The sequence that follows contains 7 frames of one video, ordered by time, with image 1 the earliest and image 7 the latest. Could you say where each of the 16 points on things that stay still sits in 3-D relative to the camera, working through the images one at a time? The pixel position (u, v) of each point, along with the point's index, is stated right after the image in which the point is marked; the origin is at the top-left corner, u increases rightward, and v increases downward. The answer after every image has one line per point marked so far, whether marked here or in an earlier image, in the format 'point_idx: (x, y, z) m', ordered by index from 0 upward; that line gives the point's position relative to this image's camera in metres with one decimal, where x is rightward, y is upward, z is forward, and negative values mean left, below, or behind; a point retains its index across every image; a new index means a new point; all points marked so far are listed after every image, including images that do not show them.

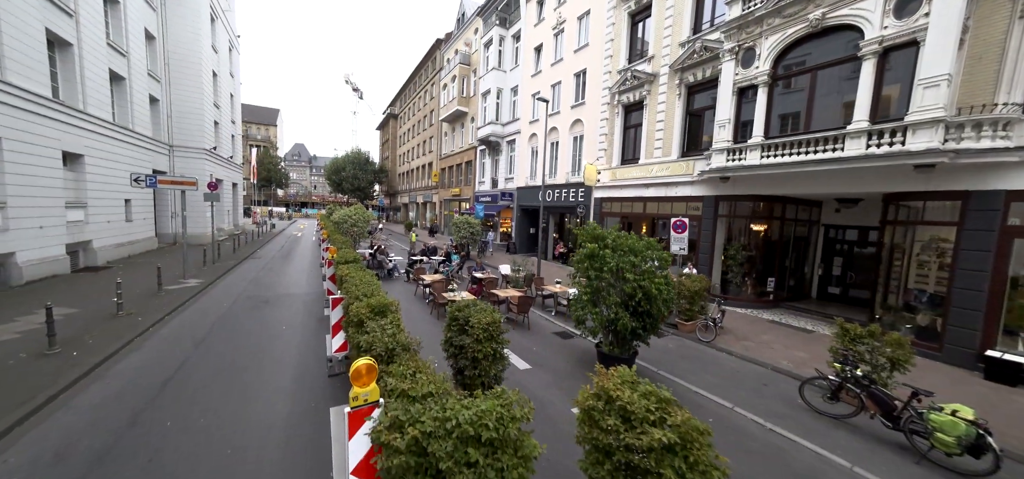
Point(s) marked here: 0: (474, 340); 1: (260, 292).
0: (-0.5, -1.3, +4.6) m
1: (-8.4, -1.8, +11.7) m
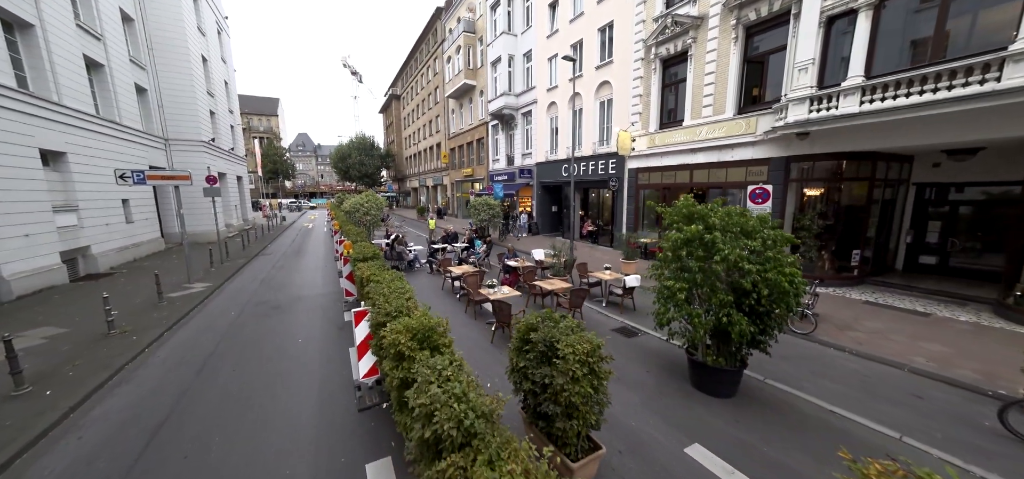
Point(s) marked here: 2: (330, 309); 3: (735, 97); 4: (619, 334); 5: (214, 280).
0: (+0.5, -1.3, +3.2) m
1: (-7.2, -1.7, +10.5) m
2: (-4.8, -1.9, +9.2) m
3: (+7.4, +4.8, +11.8) m
4: (+2.3, -2.0, +7.6) m
5: (-9.9, -1.4, +11.6) m
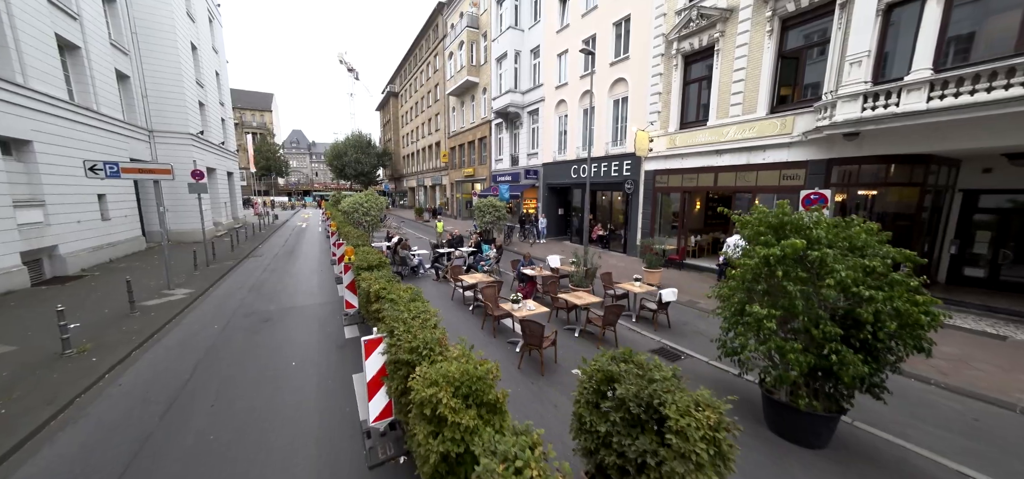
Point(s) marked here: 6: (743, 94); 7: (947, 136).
0: (+1.1, -1.4, +2.2) m
1: (-6.7, -1.8, +9.4) m
2: (-4.3, -2.0, +8.2) m
3: (+7.9, +4.5, +10.9) m
4: (+2.8, -2.2, +6.7) m
5: (-9.4, -1.4, +10.5) m
6: (+7.6, +4.8, +11.5) m
7: (+9.8, +2.3, +7.9) m
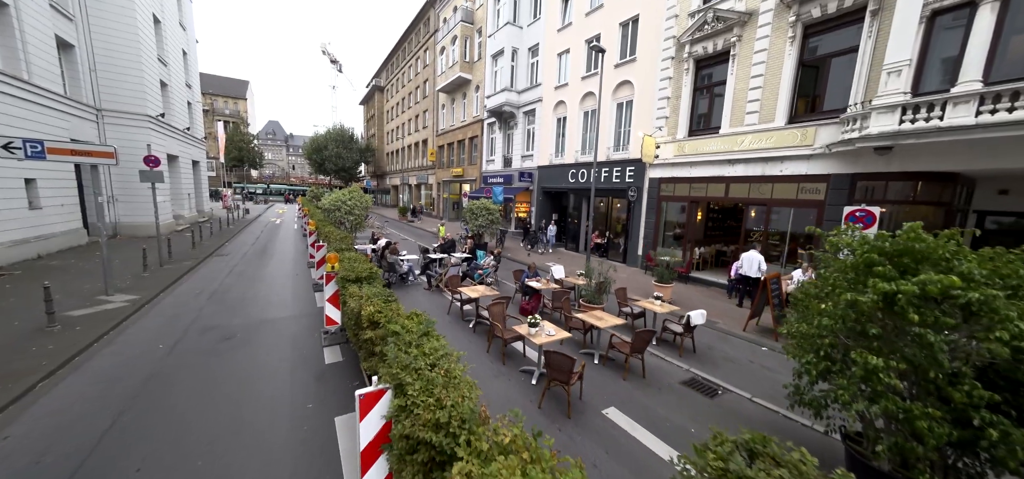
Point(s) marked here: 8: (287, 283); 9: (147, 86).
0: (+1.6, -1.6, +1.3) m
1: (-6.6, -1.8, +8.0) m
2: (-4.1, -2.0, +6.9) m
3: (+8.1, +4.0, +10.4) m
4: (+3.0, -2.5, +5.8) m
5: (-9.3, -1.3, +9.0) m
6: (+7.8, +4.3, +11.0) m
7: (+10.1, +1.8, +7.5) m
8: (-7.0, -1.4, +11.0) m
9: (-18.1, +7.6, +17.4) m
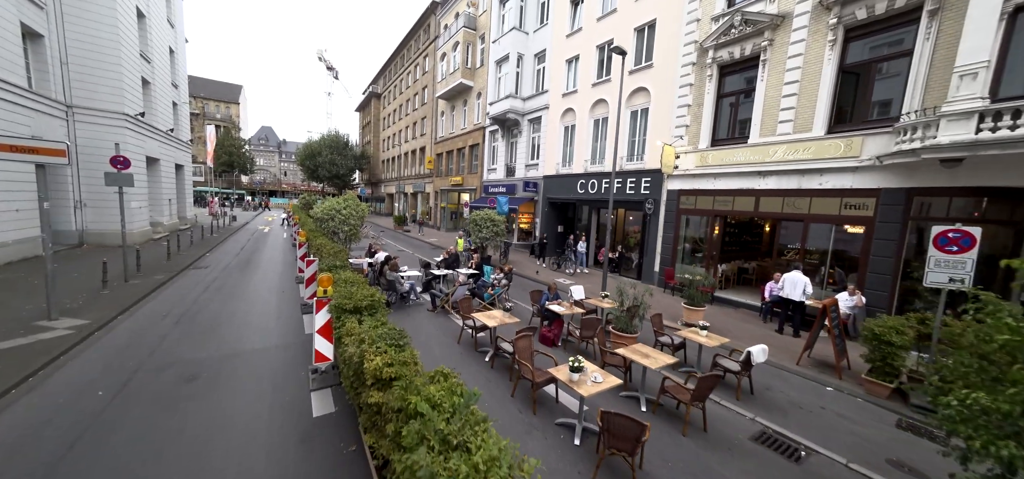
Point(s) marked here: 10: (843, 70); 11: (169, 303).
0: (+2.2, -1.8, +0.1) m
1: (-6.2, -2.1, +6.7) m
2: (-3.7, -2.3, +5.7) m
3: (+8.6, +3.5, +9.6) m
4: (+3.5, -2.9, +4.7) m
5: (-8.9, -1.6, +7.6) m
6: (+8.2, +3.7, +10.1) m
7: (+10.6, +1.3, +6.6) m
8: (-6.6, -1.7, +9.7) m
9: (-17.7, +7.2, +16.2) m
10: (+9.0, +4.6, +9.4) m
11: (-9.1, -1.6, +9.4) m
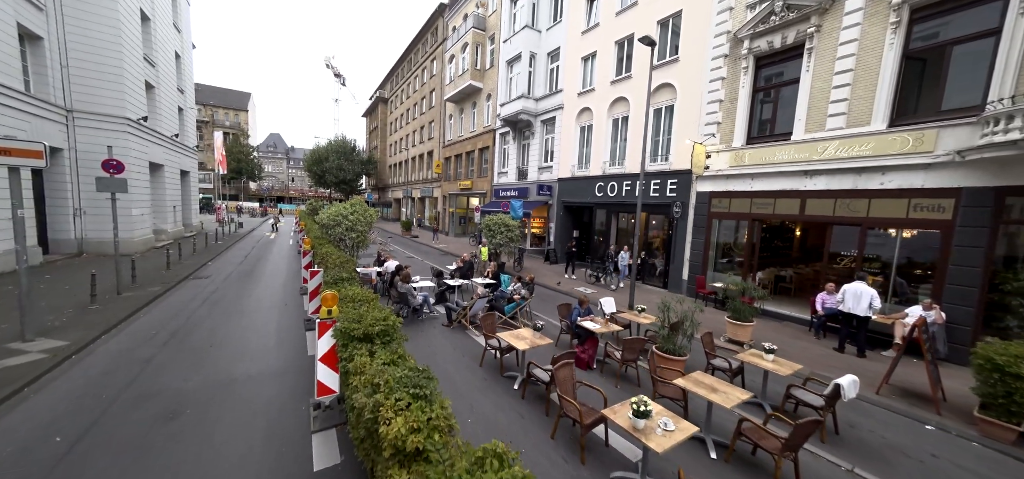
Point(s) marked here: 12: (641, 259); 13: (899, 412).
0: (+2.6, -1.9, -0.8) m
1: (-5.6, -2.2, +5.9) m
2: (-3.1, -2.5, +4.8) m
3: (+9.2, +3.4, +8.5) m
4: (+4.0, -3.0, +3.7) m
5: (-8.3, -1.8, +6.8) m
6: (+8.8, +3.6, +9.1) m
7: (+11.1, +1.2, +5.6) m
8: (-6.0, -1.9, +8.9) m
9: (-17.1, +6.8, +15.6) m
10: (+9.6, +4.4, +8.4) m
11: (-8.5, -1.8, +8.6) m
12: (+5.6, -0.8, +15.2) m
13: (+6.1, -2.7, +5.5) m
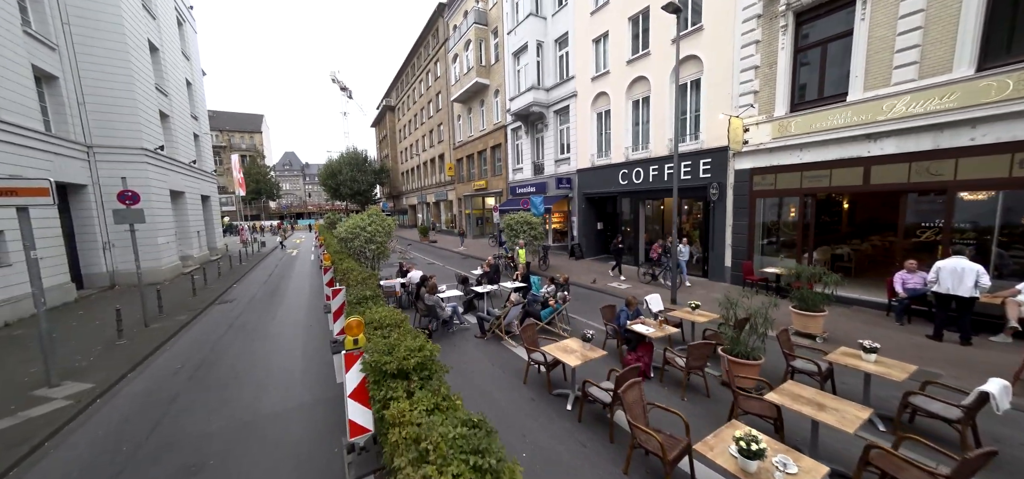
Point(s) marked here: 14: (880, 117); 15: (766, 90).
0: (+3.1, -1.7, -1.7) m
1: (-4.8, -2.7, +5.4) m
2: (-2.4, -2.8, +4.2) m
3: (+9.6, +4.1, +7.3) m
4: (+4.8, -2.7, +2.8) m
5: (-7.5, -2.5, +6.5) m
6: (+9.2, +4.3, +7.9) m
7: (+11.6, +2.1, +4.3) m
8: (-5.1, -2.4, +8.4) m
9: (-16.5, +5.5, +15.6) m
10: (+9.9, +5.2, +7.2) m
11: (-7.6, -2.5, +8.3) m
12: (+6.6, -0.3, +14.1) m
13: (+6.8, -2.2, +4.5) m
14: (+9.0, +3.0, +8.5) m
15: (+7.8, +4.6, +10.8) m
